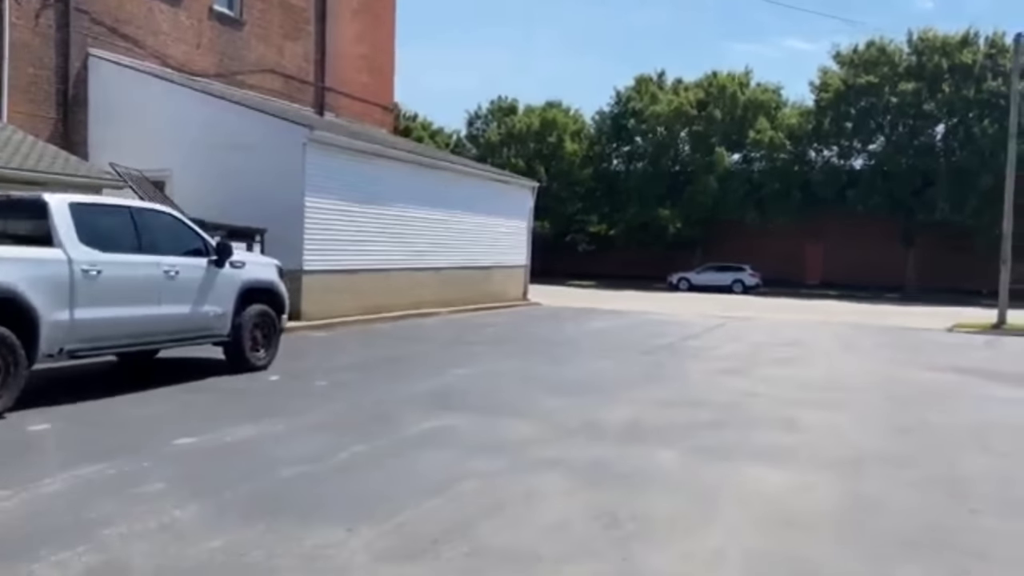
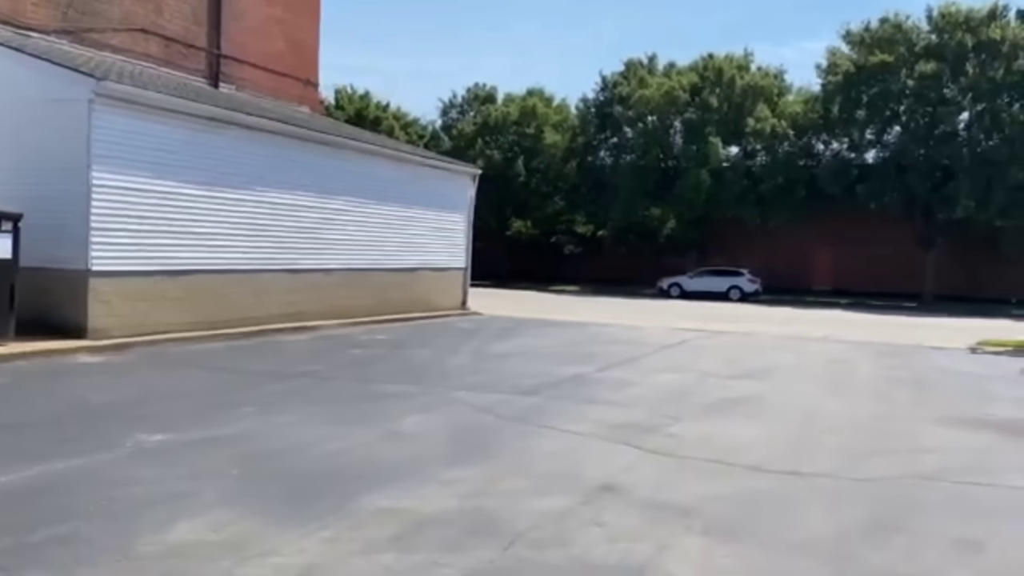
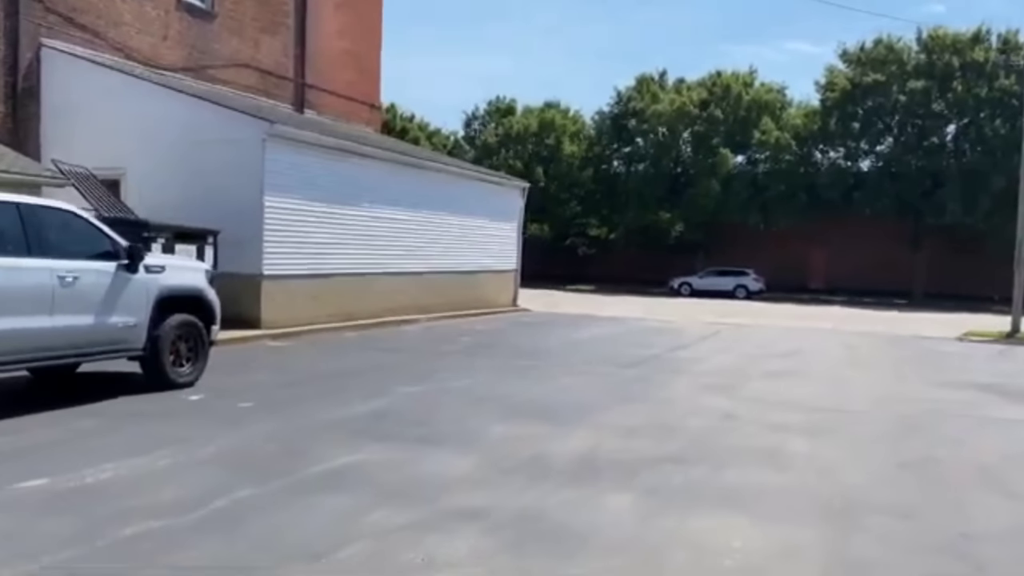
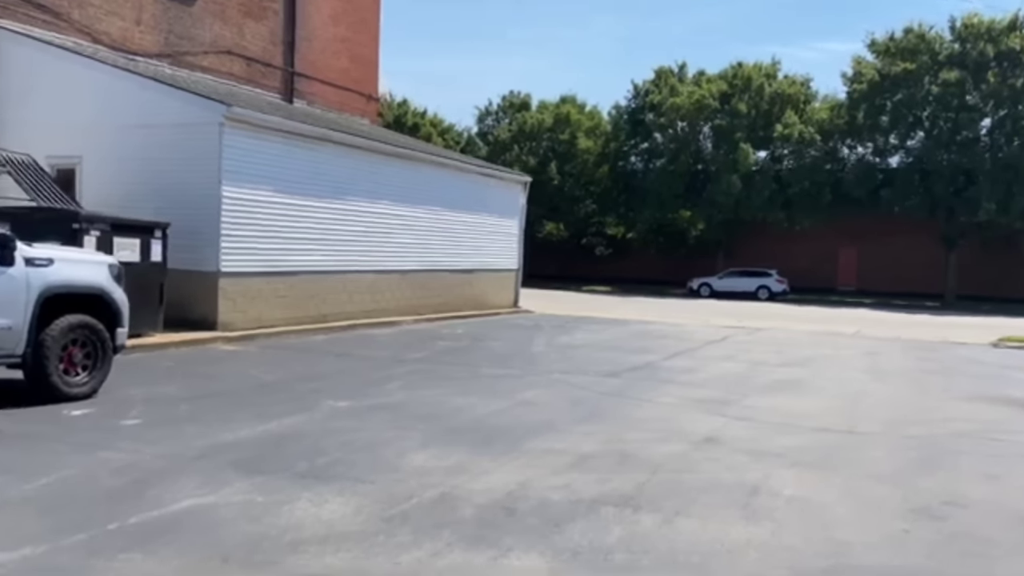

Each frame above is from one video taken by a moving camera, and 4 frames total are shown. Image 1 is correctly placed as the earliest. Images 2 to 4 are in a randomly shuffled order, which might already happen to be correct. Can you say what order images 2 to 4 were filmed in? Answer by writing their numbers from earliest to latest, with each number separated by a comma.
3, 4, 2
